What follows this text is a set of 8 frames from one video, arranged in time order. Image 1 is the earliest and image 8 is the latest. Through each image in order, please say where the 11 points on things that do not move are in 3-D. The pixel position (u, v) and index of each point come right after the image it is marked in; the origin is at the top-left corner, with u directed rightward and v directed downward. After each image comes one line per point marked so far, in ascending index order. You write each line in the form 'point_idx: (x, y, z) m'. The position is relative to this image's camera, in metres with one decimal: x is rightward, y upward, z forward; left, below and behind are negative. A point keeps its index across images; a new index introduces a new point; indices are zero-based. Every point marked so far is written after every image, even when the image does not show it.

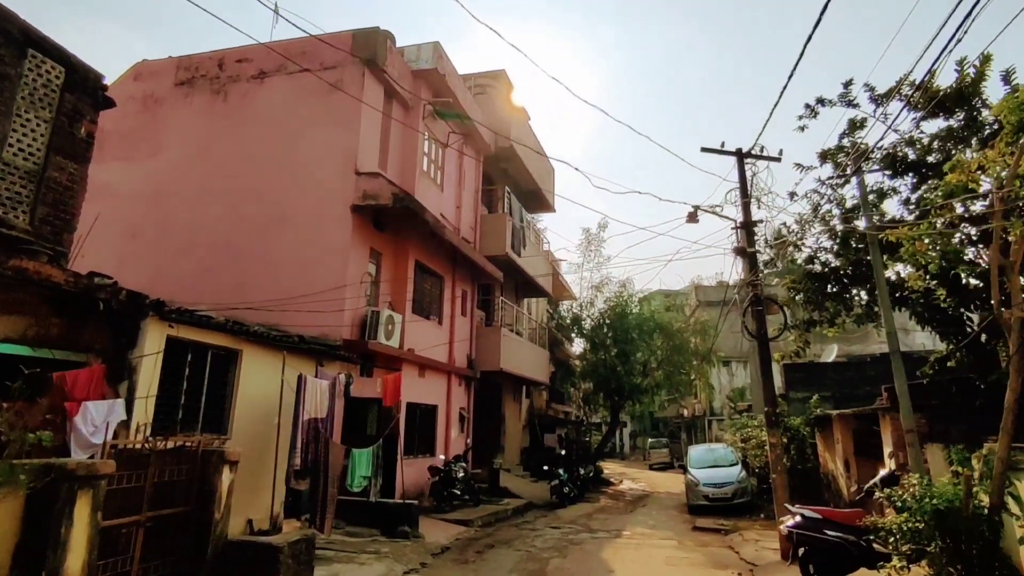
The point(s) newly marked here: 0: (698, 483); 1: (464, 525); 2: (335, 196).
0: (+5.1, -5.5, +15.3) m
1: (-1.0, -5.2, +11.9) m
2: (-4.0, +2.0, +12.0) m
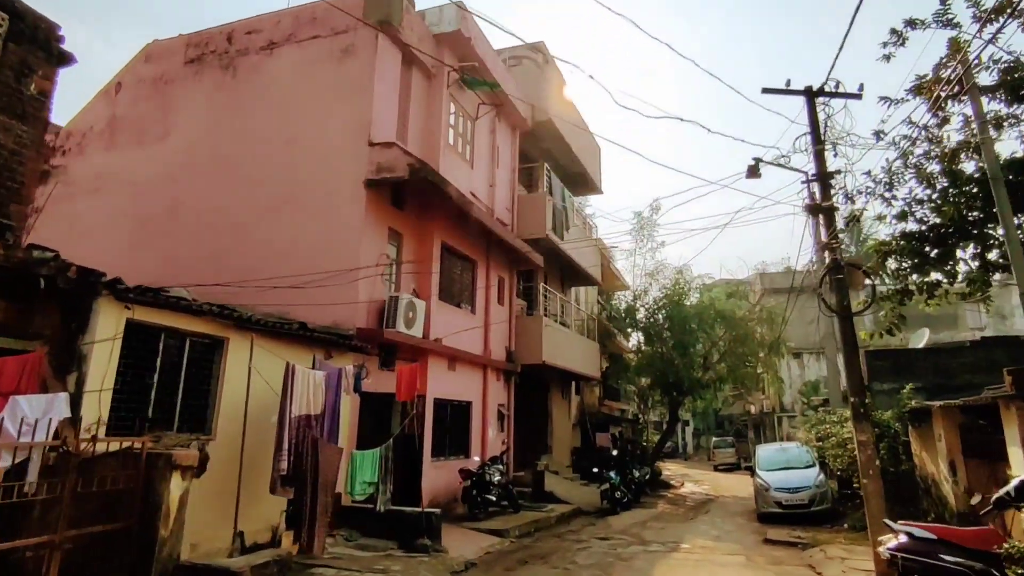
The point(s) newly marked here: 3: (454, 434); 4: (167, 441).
0: (+6.2, -4.9, +13.3) m
1: (-0.3, -4.8, +10.5) m
2: (-3.4, +2.3, +11.0) m
3: (-1.3, -3.4, +12.6) m
4: (-4.0, -1.8, +6.3) m
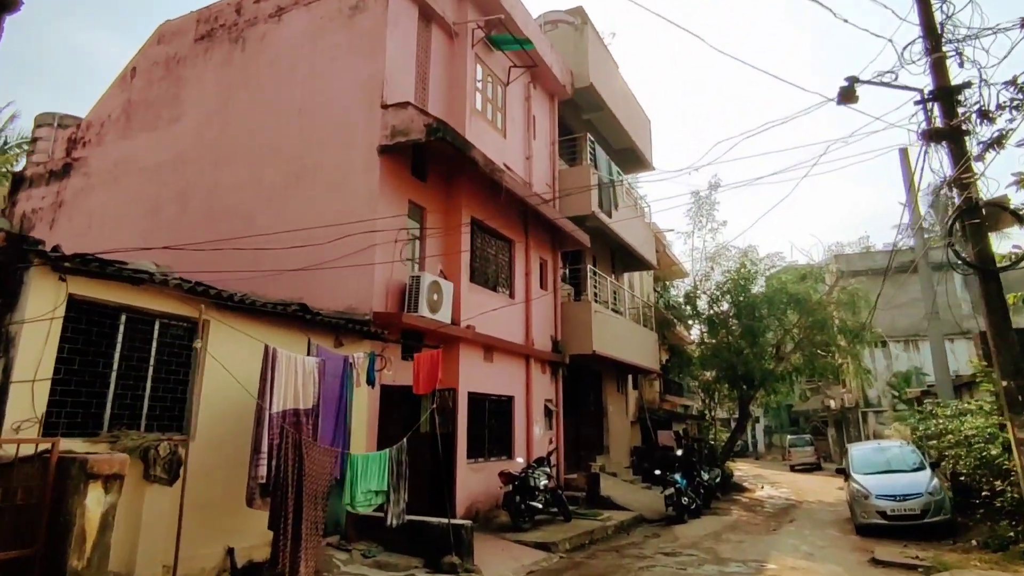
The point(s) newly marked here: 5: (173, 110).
0: (+7.2, -4.2, +11.1) m
1: (+0.5, -4.4, +9.1) m
2: (-2.8, +2.6, +9.8) m
3: (-0.4, -3.0, +11.2) m
4: (-3.7, -1.5, +5.3) m
5: (-7.5, +3.8, +12.3) m
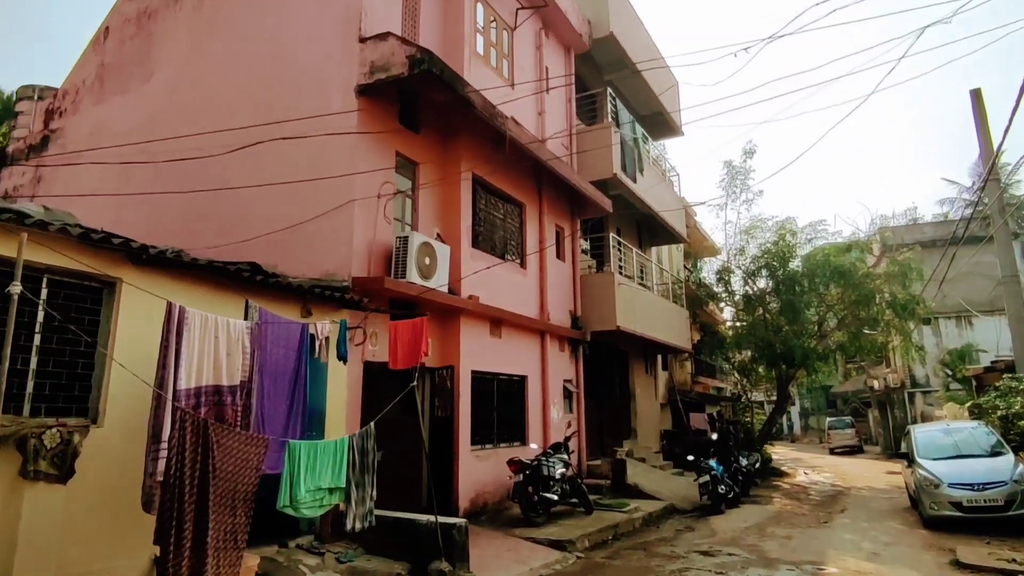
0: (+7.5, -3.4, +9.6) m
1: (+0.7, -3.8, +7.8) m
2: (-2.8, +3.2, +8.6) m
3: (-0.2, -2.3, +10.0) m
4: (-3.8, -1.1, +4.2) m
5: (-7.4, +4.3, +11.2) m
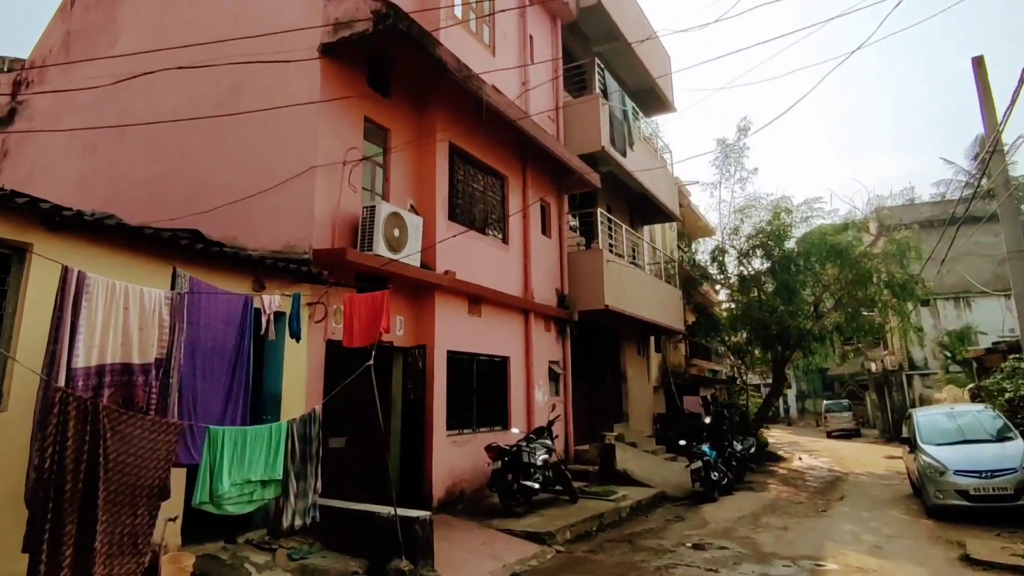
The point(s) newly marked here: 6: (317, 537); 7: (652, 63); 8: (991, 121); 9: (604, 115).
0: (+7.1, -3.0, +9.0) m
1: (+0.3, -3.4, +7.3) m
2: (-3.1, +3.5, +7.8) m
3: (-0.5, -1.9, +9.4) m
4: (-4.1, -0.8, +3.6) m
5: (-7.8, +4.8, +10.4) m
6: (-2.2, -2.8, +6.1) m
7: (+4.3, +6.9, +16.6) m
8: (+9.2, +3.2, +10.4) m
9: (+2.1, +4.1, +12.7) m
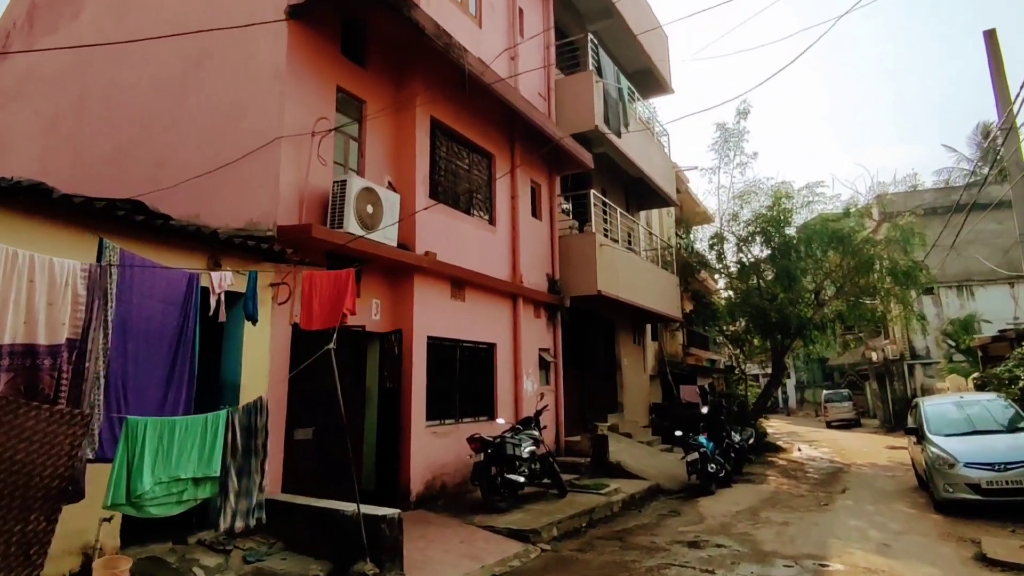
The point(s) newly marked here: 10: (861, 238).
0: (+6.9, -2.7, +8.6) m
1: (+0.1, -3.2, +6.8) m
2: (-3.3, +3.8, +7.2) m
3: (-0.7, -1.6, +8.9) m
4: (-4.4, -0.6, +3.0) m
5: (-8.0, +5.1, +9.8) m
6: (-2.4, -2.6, +5.6) m
7: (+4.0, +7.3, +16.0) m
8: (+8.9, +3.5, +9.9) m
9: (+1.9, +4.4, +12.1) m
10: (+10.8, +1.6, +16.8) m
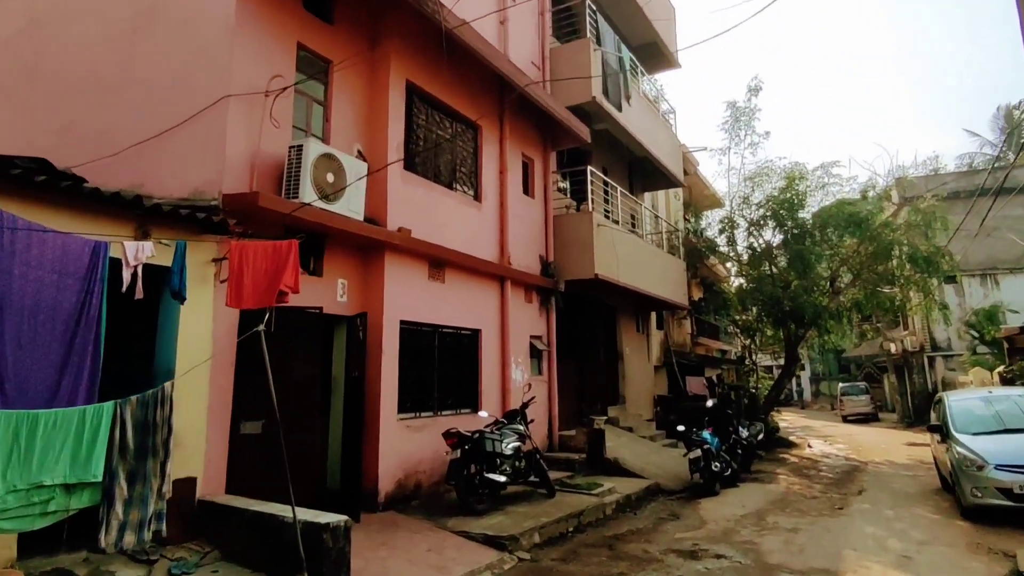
0: (+6.7, -2.5, +7.7) m
1: (-0.2, -2.9, +6.1) m
2: (-3.6, +4.1, +6.5) m
3: (-1.0, -1.3, +8.1) m
4: (-4.7, -0.4, +2.4) m
5: (-8.2, +5.4, +9.1) m
6: (-2.7, -2.3, +5.0) m
7: (+4.0, +7.7, +15.0) m
8: (+8.7, +3.8, +8.8) m
9: (+1.8, +4.7, +11.3) m
10: (+10.7, +1.9, +15.7) m
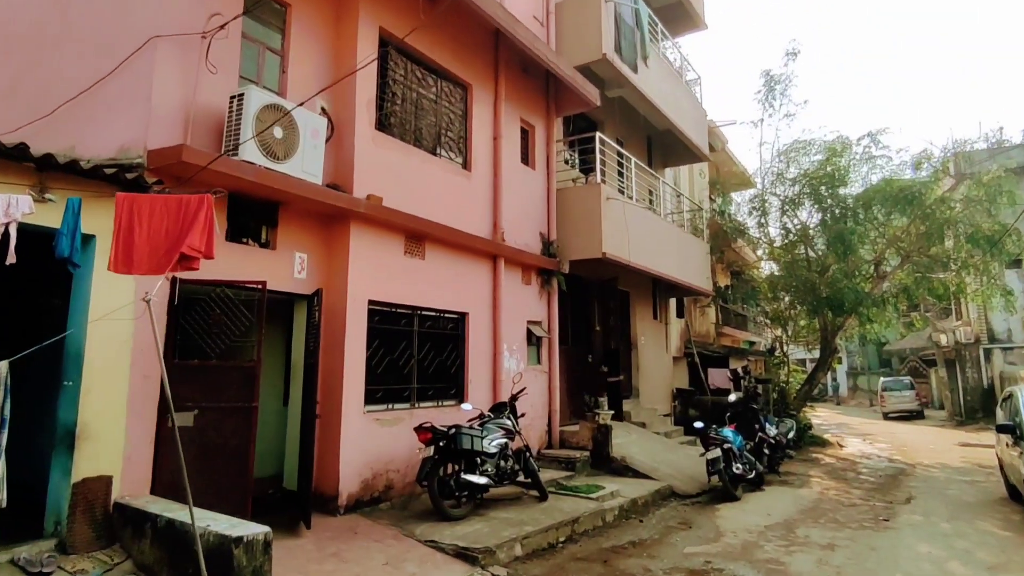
0: (+6.5, -2.2, +6.4) m
1: (-0.4, -2.6, +5.2) m
2: (-3.8, +4.3, +5.7) m
3: (-1.1, -1.0, +7.3) m
4: (-5.2, -0.2, +1.7) m
5: (-8.3, +5.7, +8.5) m
6: (-3.0, -2.1, +4.2) m
7: (+4.2, +8.1, +13.8) m
8: (+8.6, +4.1, +7.4) m
9: (+1.8, +5.1, +10.2) m
10: (+11.0, +2.3, +14.2) m
